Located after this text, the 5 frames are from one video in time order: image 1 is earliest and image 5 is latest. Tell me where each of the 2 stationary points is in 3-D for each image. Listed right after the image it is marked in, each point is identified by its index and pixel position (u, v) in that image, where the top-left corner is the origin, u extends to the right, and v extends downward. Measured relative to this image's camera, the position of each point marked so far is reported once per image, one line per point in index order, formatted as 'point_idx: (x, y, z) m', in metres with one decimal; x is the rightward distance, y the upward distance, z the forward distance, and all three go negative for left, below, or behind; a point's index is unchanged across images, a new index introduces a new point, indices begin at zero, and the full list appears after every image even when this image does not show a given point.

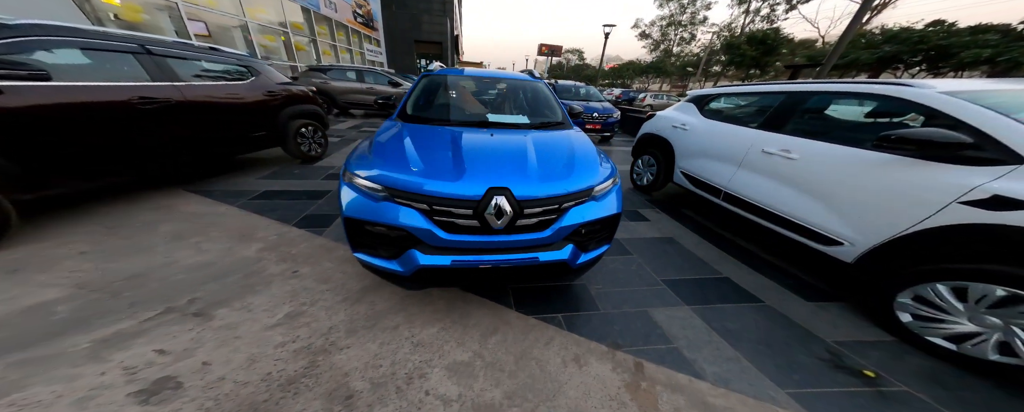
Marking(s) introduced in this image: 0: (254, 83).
0: (-3.4, +1.6, +3.4) m
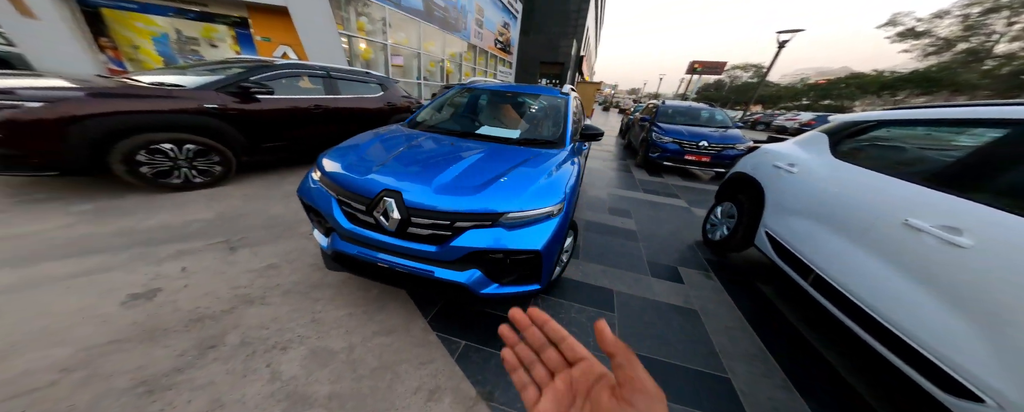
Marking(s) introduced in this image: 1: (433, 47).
0: (-2.3, +1.9, +4.8) m
1: (-3.4, +6.6, +11.4) m
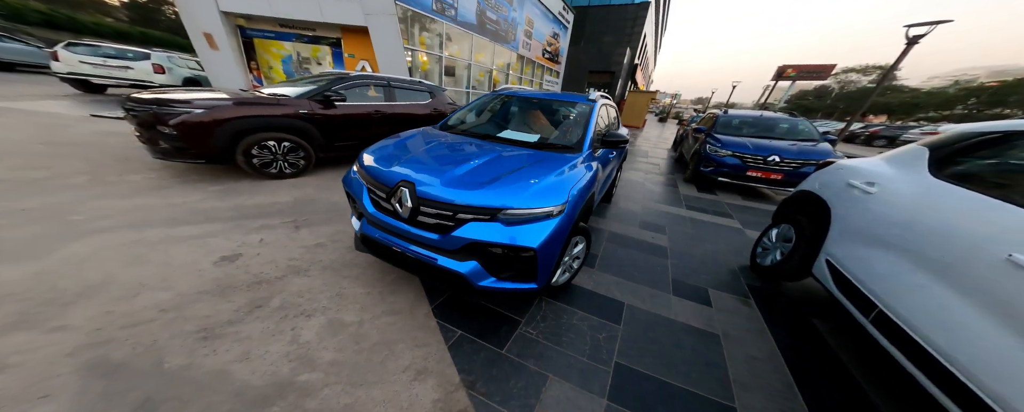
0: (-1.6, +2.0, +5.2) m
1: (-1.2, +6.4, +12.0) m
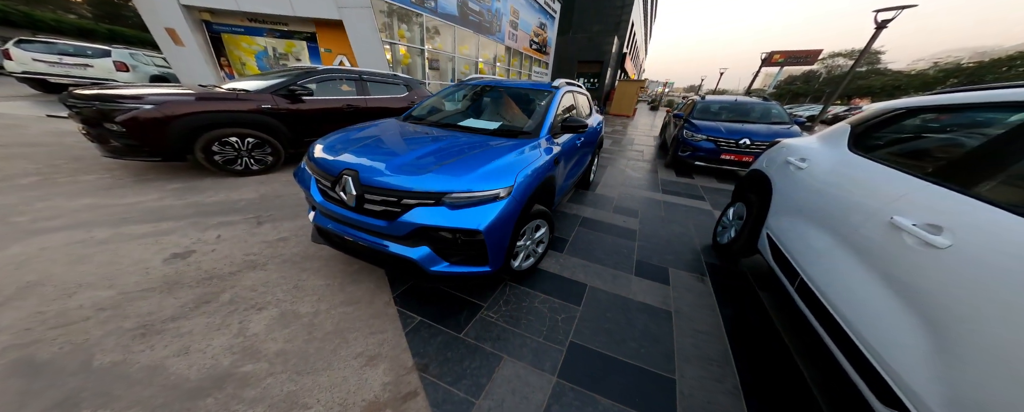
0: (-2.1, +2.1, +5.1) m
1: (-1.9, +6.7, +11.9) m
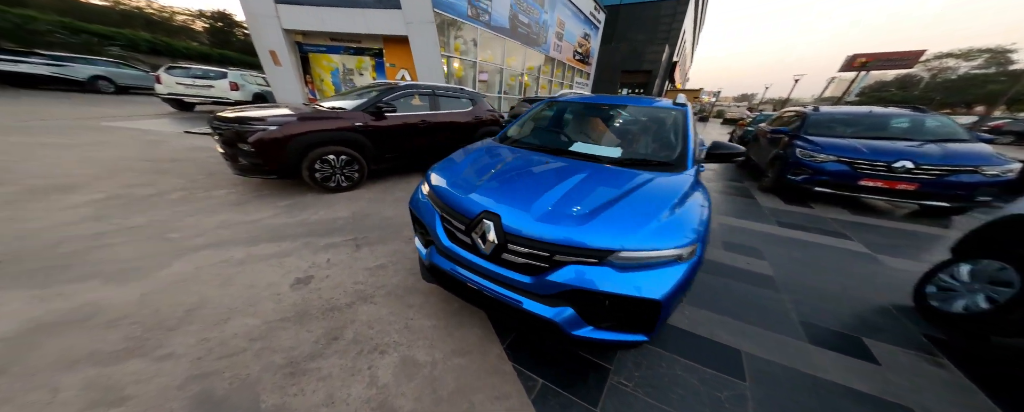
0: (-0.7, +1.8, +5.1) m
1: (+0.4, +6.3, +11.8) m
